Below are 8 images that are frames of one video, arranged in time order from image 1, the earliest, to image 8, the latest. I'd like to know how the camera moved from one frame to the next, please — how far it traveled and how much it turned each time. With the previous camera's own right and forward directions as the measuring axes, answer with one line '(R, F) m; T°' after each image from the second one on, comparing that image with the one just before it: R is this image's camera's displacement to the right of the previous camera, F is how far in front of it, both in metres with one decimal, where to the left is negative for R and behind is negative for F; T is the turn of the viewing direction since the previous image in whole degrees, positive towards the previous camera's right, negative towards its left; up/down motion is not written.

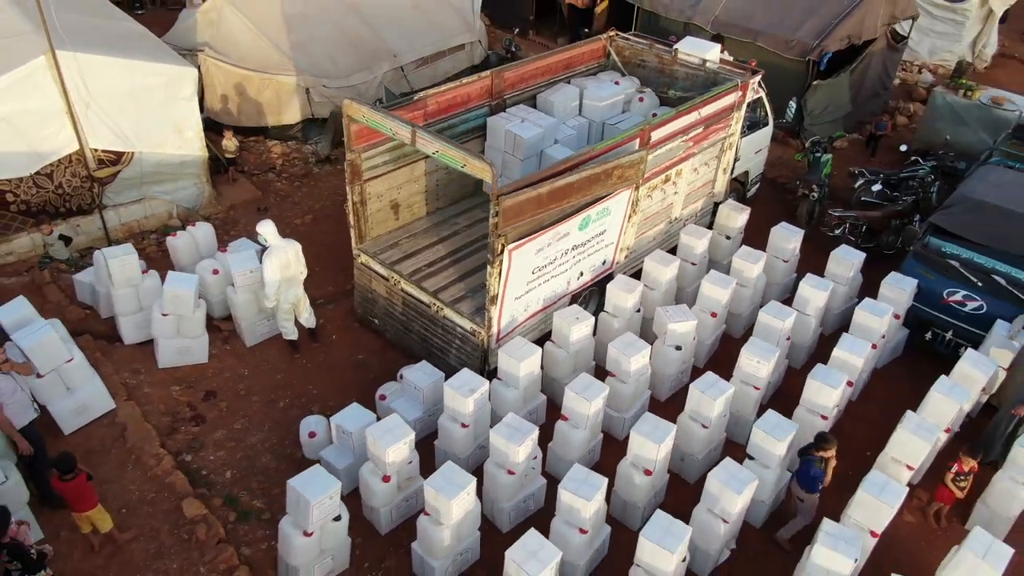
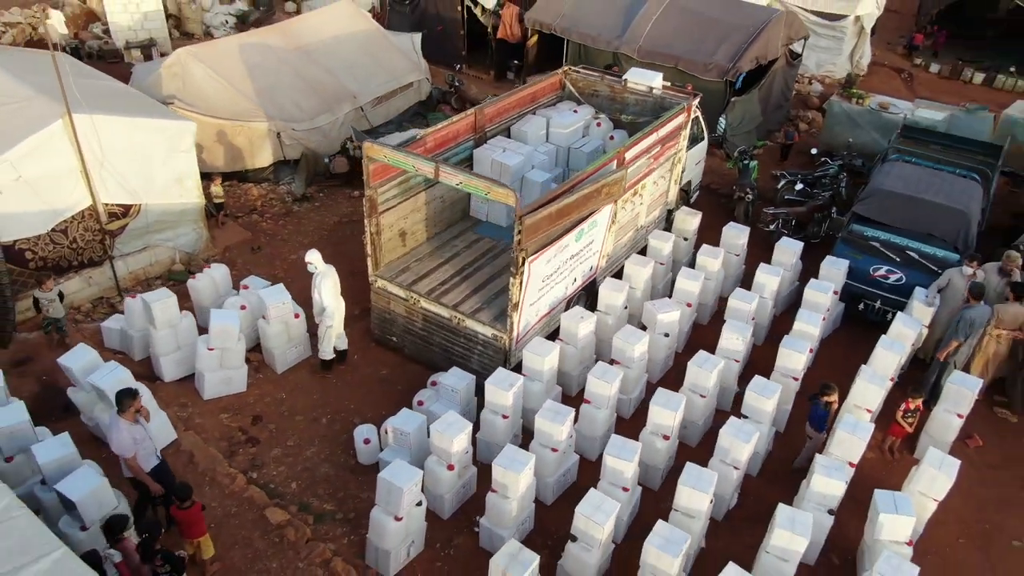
(-1.0, -0.9) m; +7°
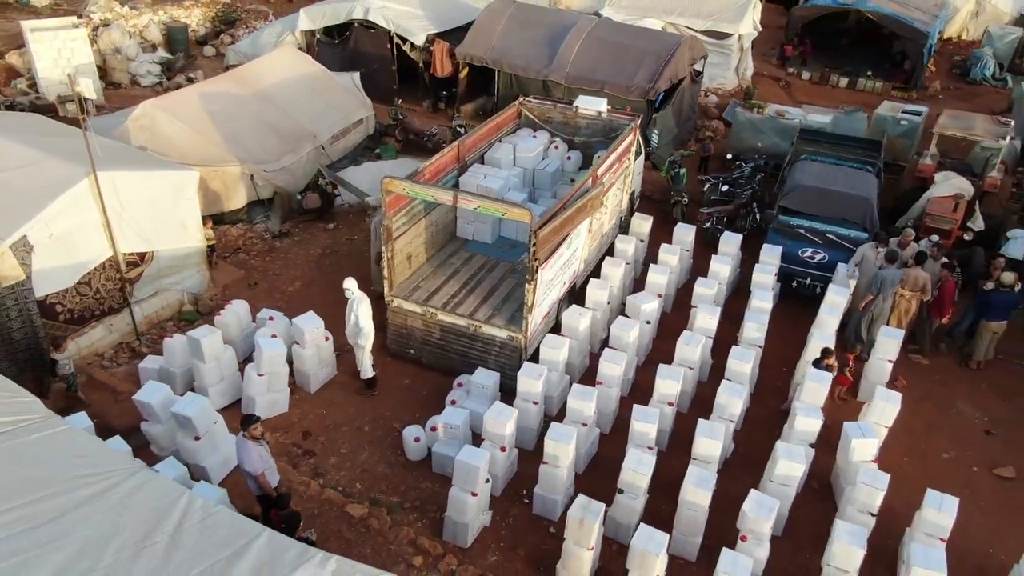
(-1.3, -1.0) m; +8°
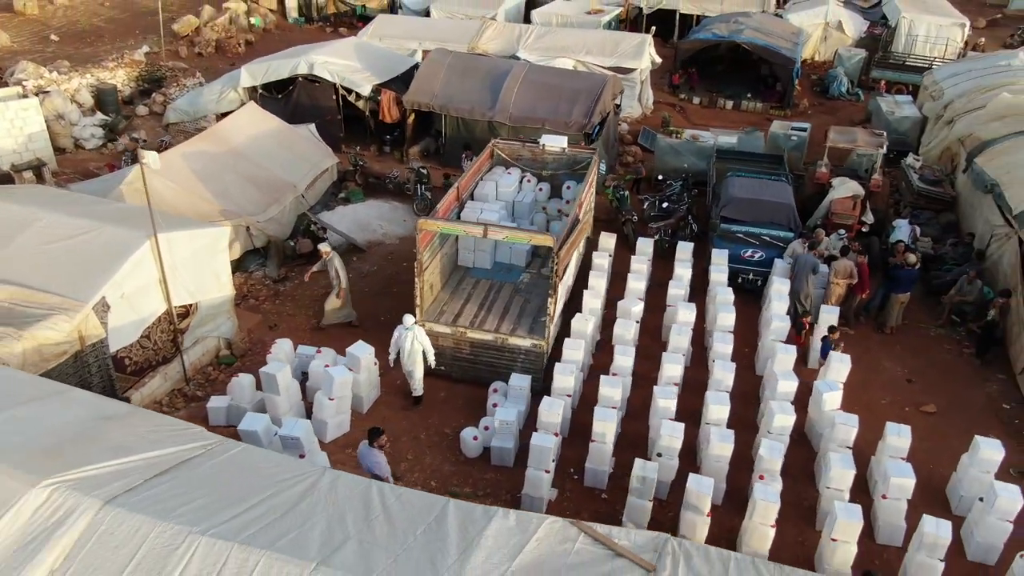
(-1.7, -1.3) m; +9°
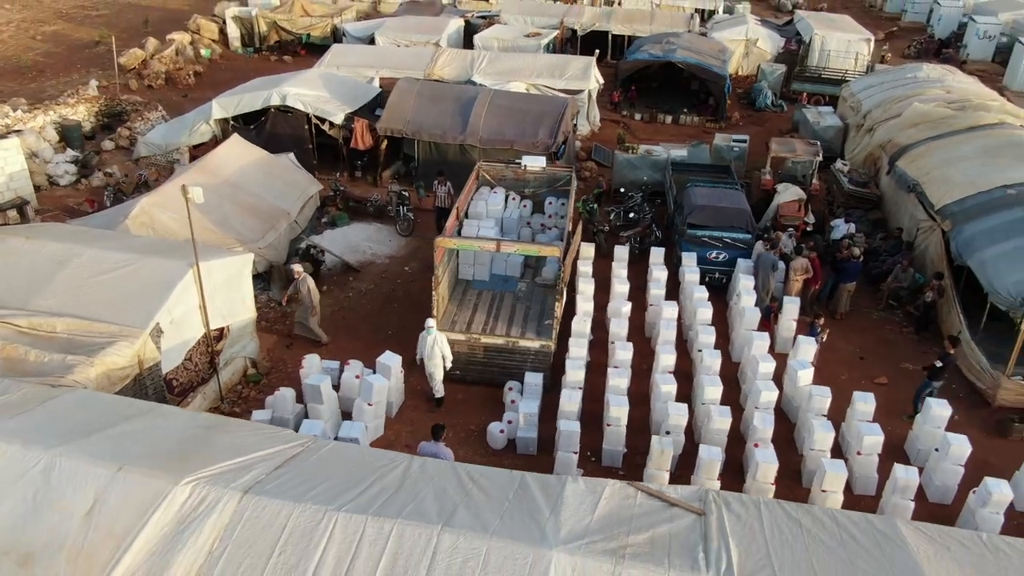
(-1.1, -1.0) m; +5°
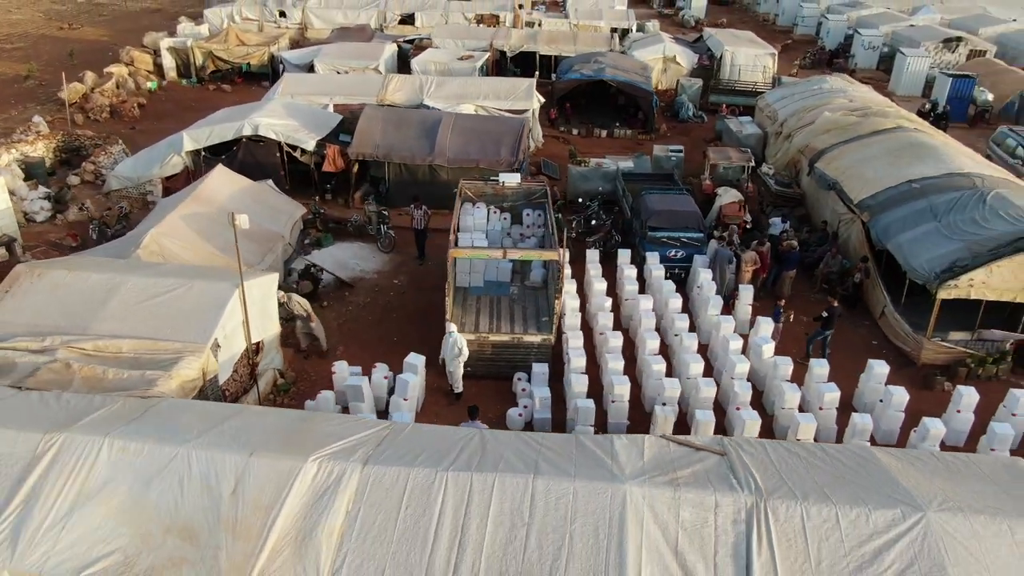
(-1.4, -1.4) m; +6°
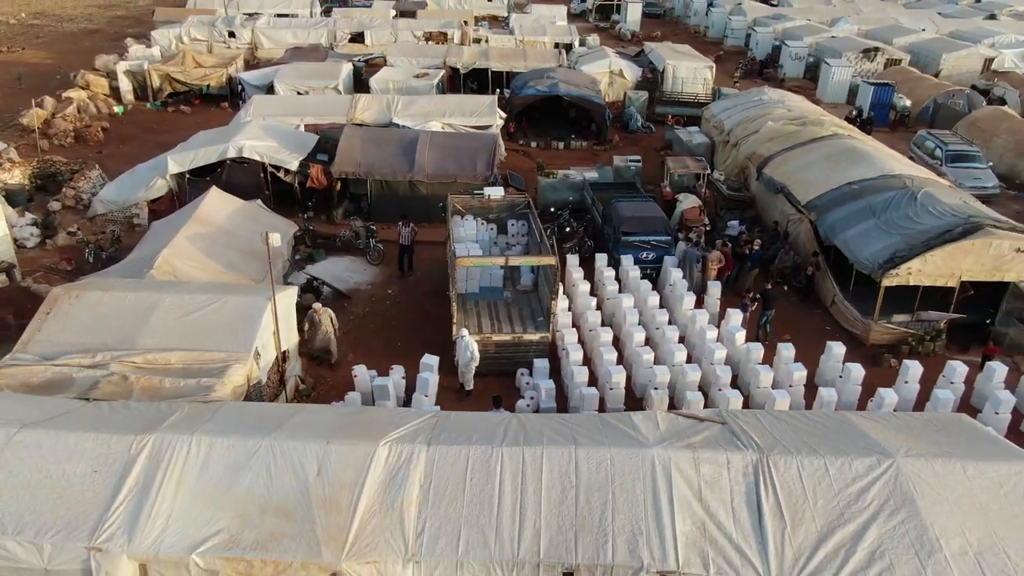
(-1.1, -1.2) m; +5°
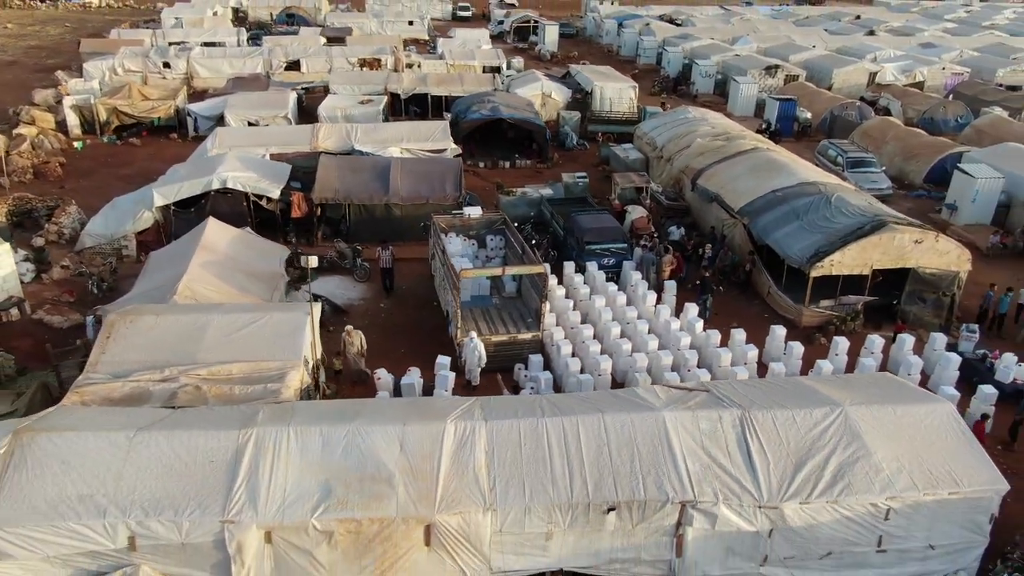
(-1.6, -2.0) m; +6°
